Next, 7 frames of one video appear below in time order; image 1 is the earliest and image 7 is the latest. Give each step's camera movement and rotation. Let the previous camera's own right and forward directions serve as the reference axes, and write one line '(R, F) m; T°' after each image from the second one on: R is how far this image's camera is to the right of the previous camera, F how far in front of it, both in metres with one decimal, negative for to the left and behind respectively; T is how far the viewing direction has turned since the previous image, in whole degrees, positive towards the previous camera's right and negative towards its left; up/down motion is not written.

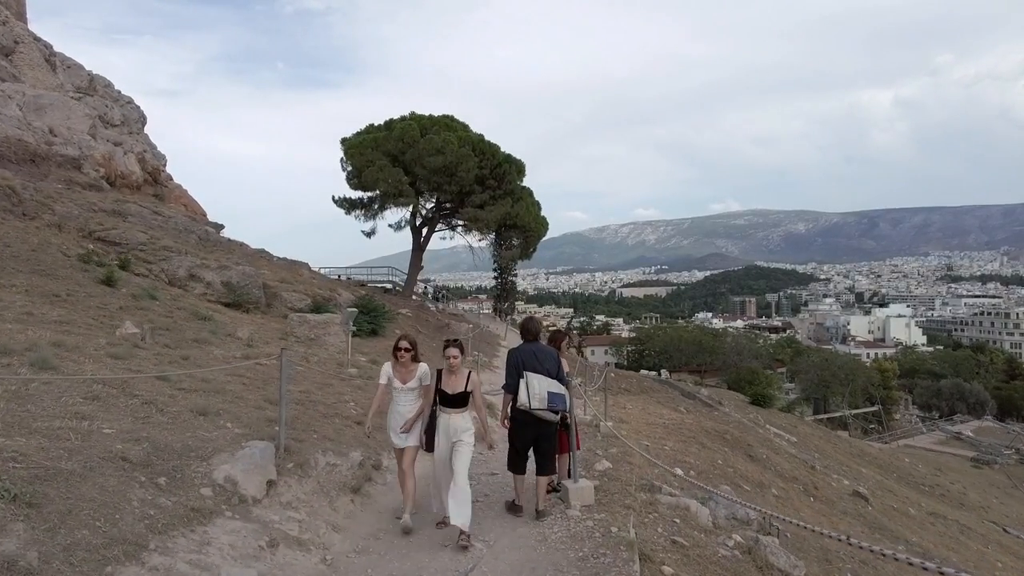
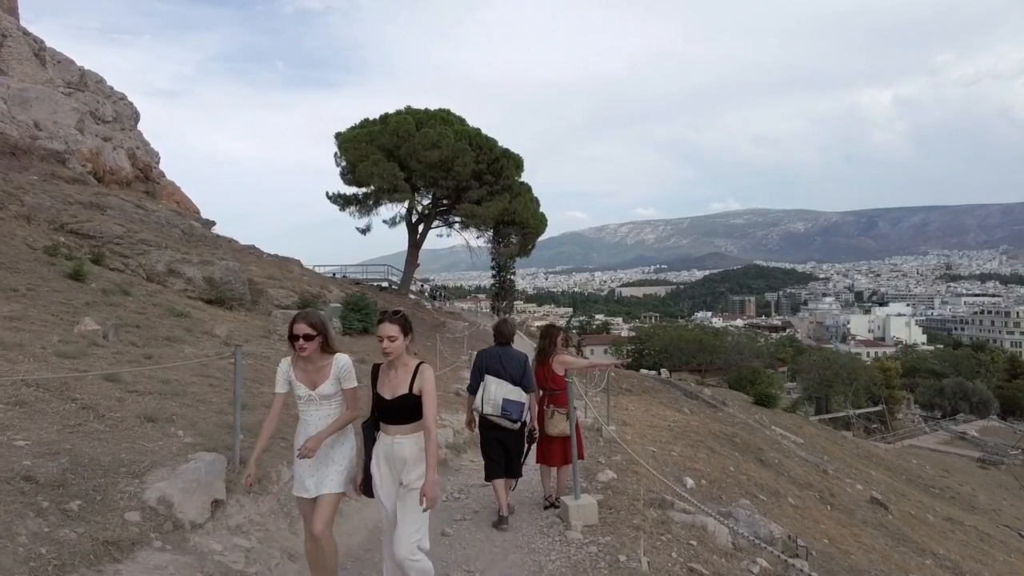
(+0.1, +0.8) m; 0°
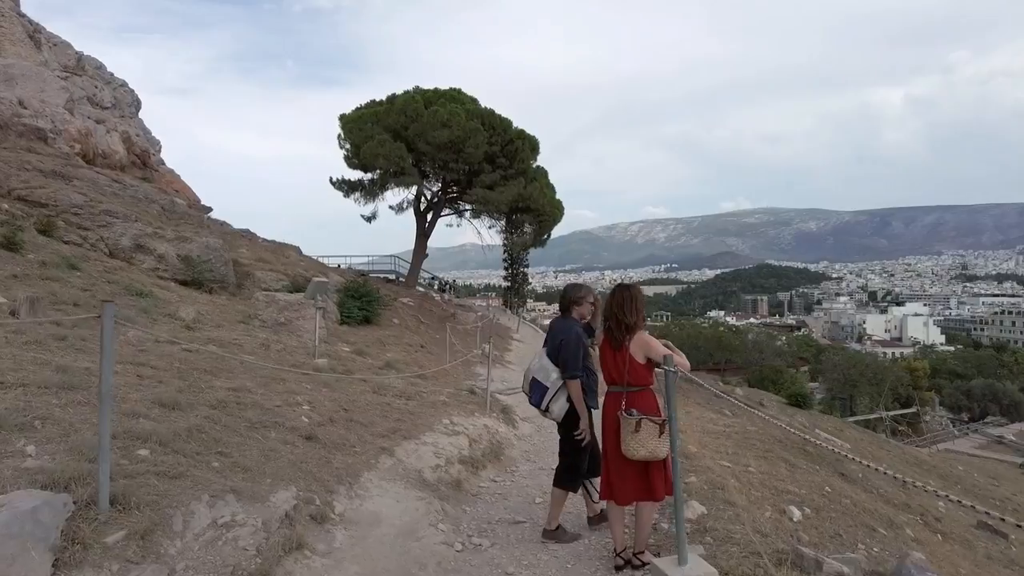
(-0.3, +2.2) m; -1°
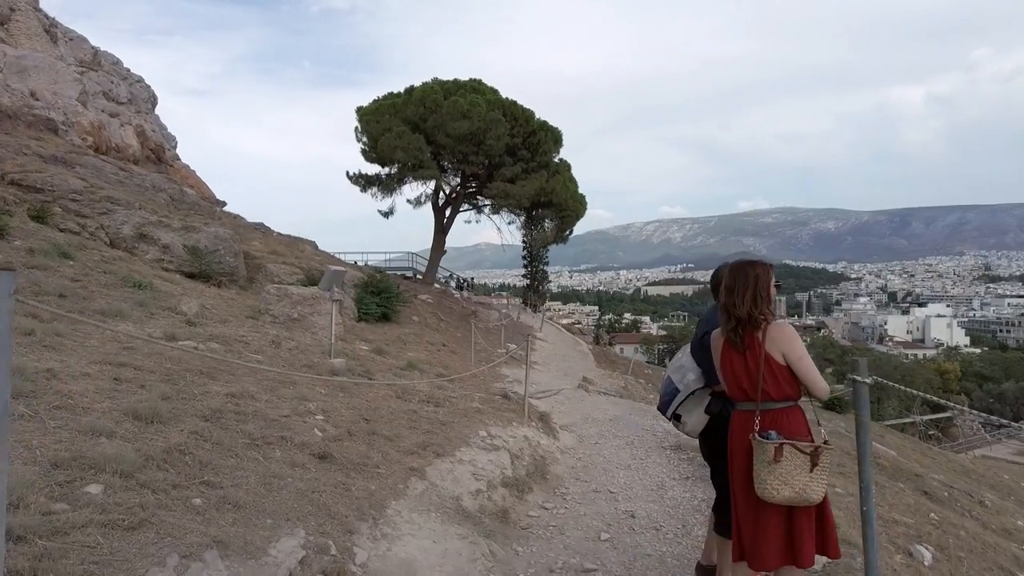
(-0.3, +1.1) m; -1°
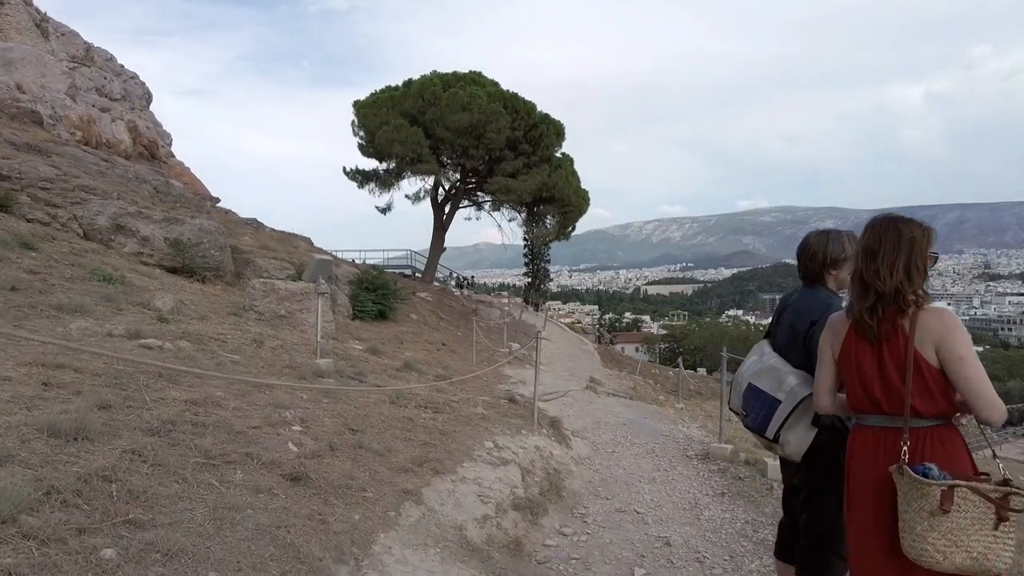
(-0.1, +0.8) m; 0°
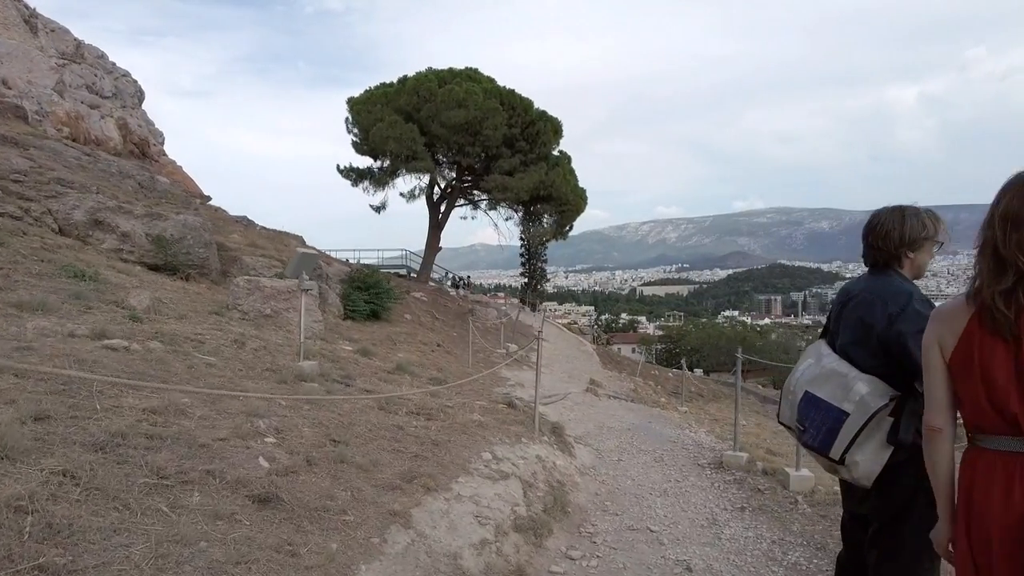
(0.0, +0.5) m; 0°
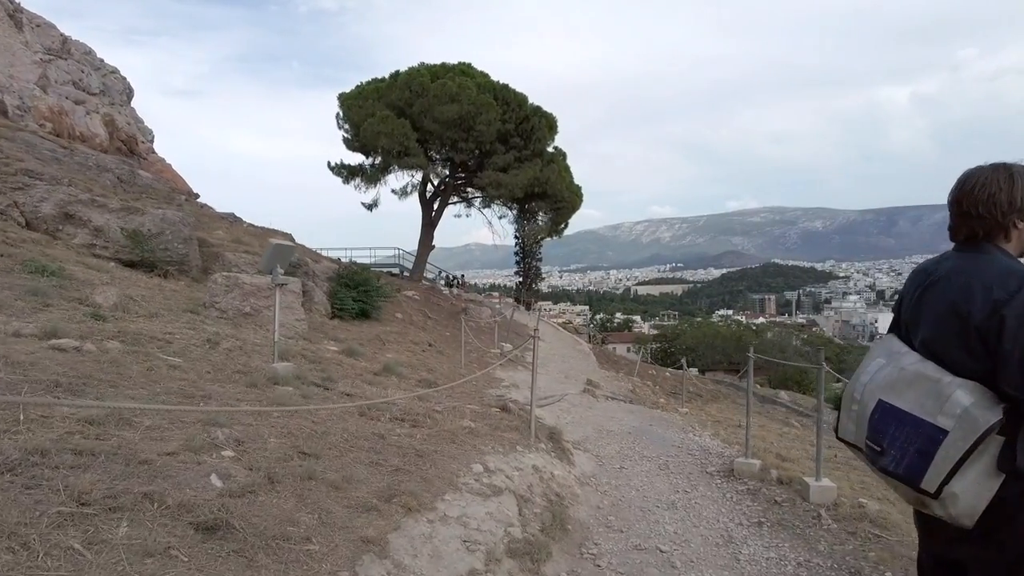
(0.0, +0.5) m; 0°
